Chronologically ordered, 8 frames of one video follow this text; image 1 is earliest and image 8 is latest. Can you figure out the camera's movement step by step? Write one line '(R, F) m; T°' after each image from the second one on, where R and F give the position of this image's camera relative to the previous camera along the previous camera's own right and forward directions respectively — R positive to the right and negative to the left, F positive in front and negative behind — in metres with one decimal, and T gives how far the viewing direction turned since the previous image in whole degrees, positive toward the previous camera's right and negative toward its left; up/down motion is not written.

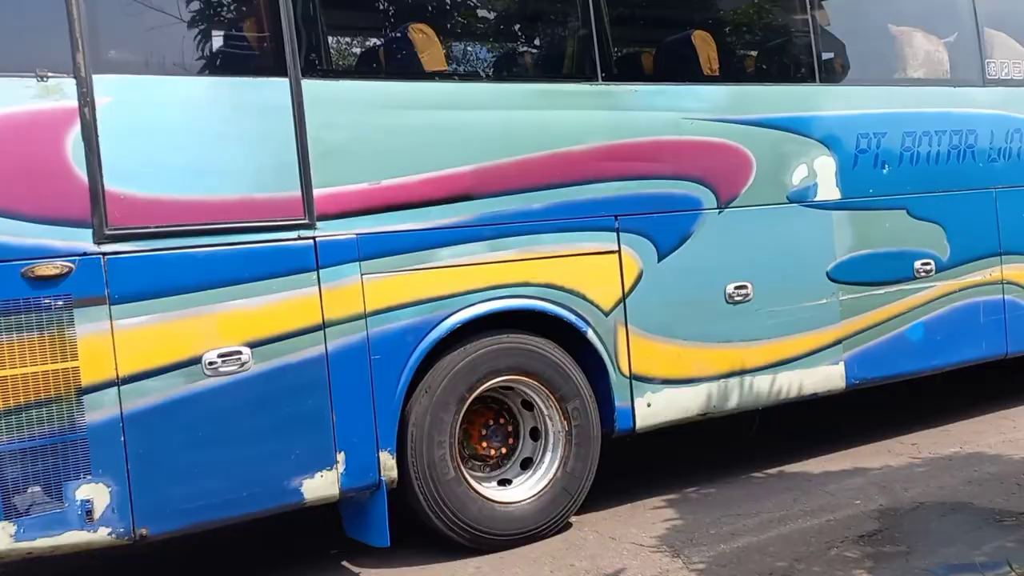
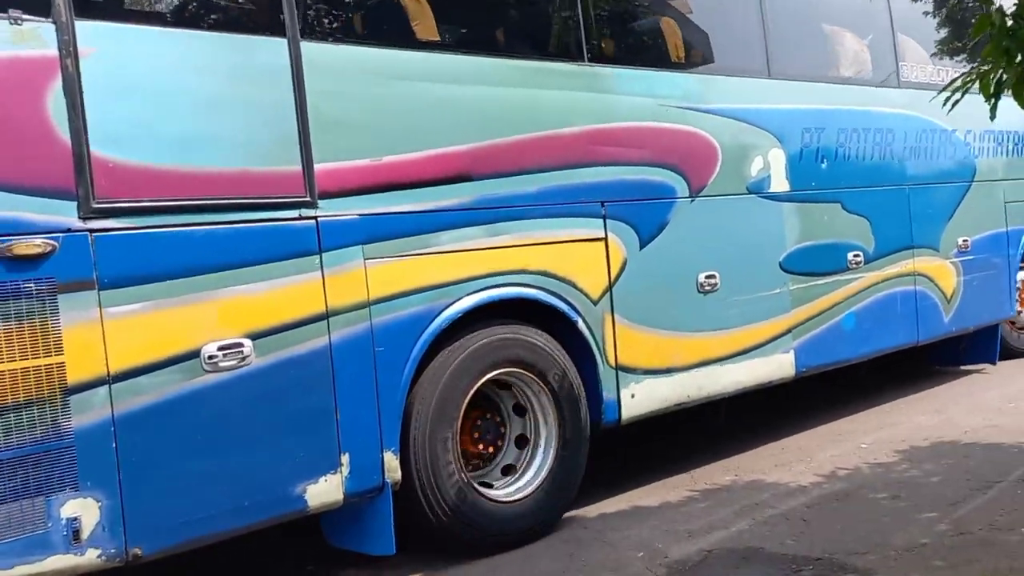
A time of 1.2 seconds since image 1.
(-0.7, +0.3) m; +10°
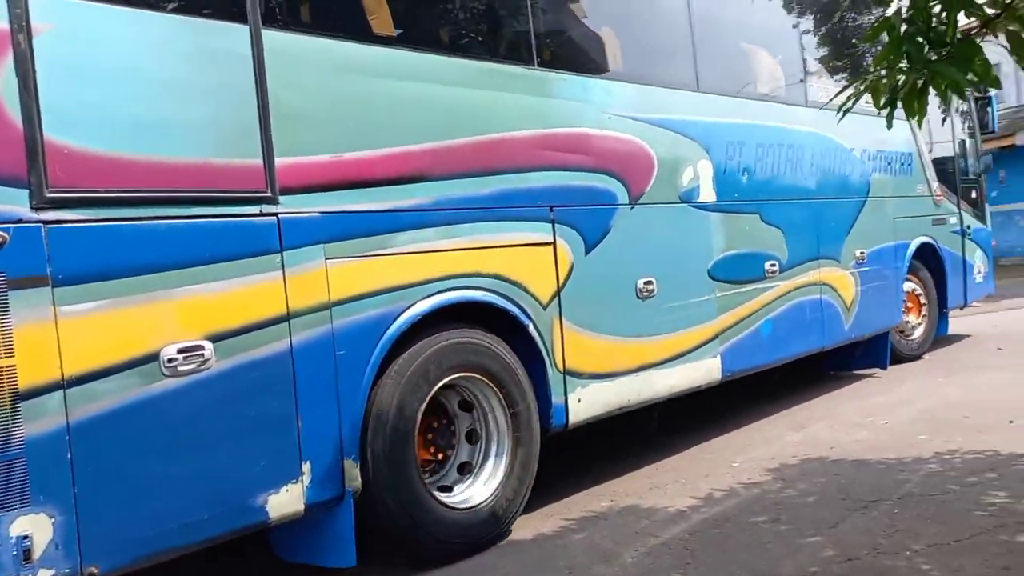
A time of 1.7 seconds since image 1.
(-0.4, +0.1) m; +8°
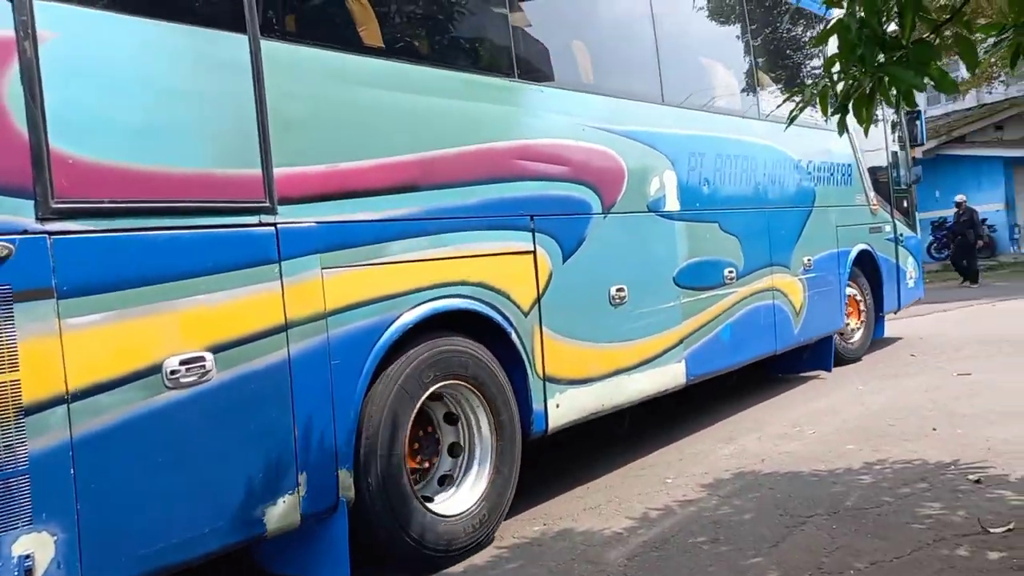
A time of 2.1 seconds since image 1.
(-0.3, 0.0) m; +4°
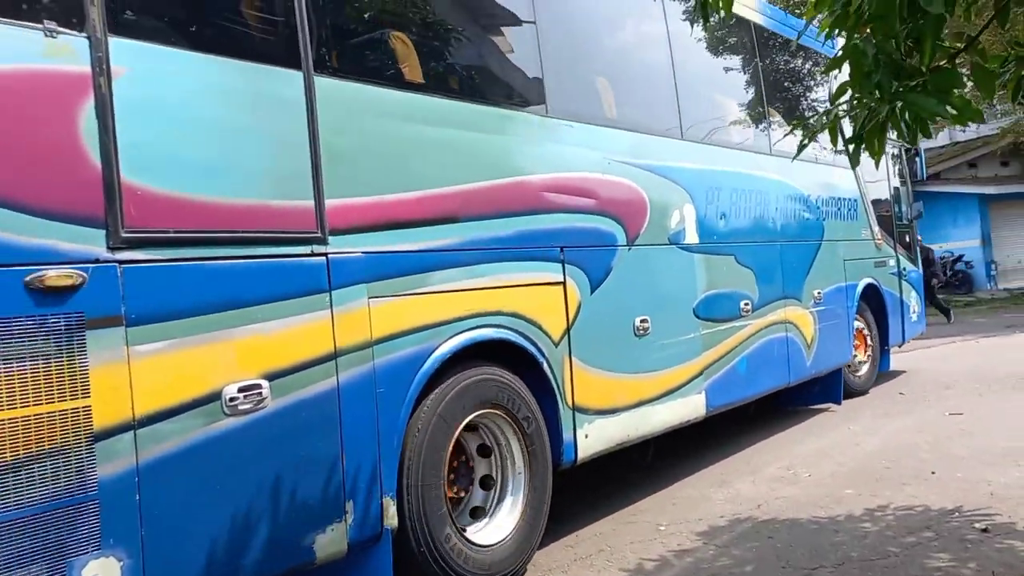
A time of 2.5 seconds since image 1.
(-0.2, -0.1) m; +1°
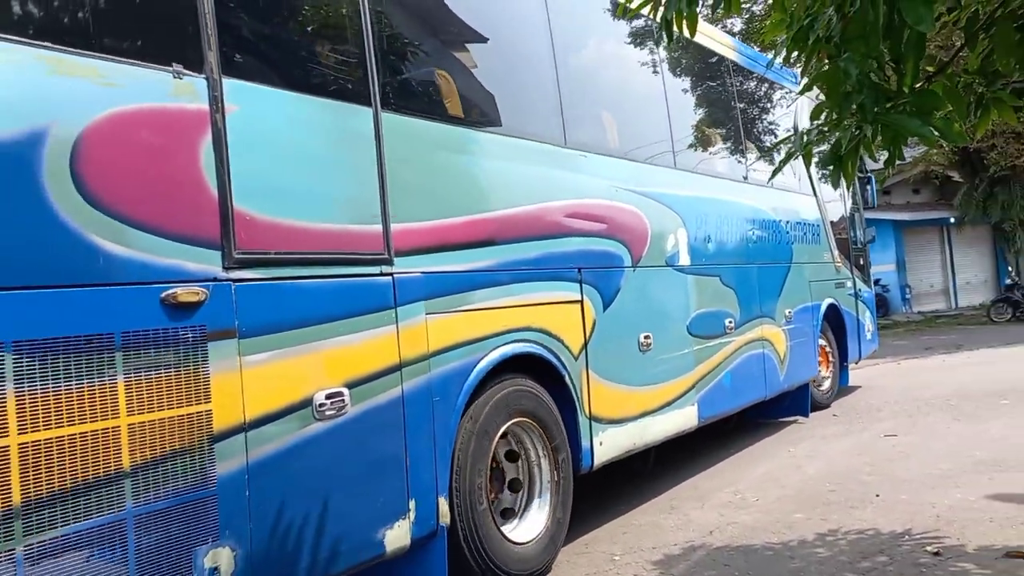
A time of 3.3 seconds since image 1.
(-0.5, -0.4) m; +4°
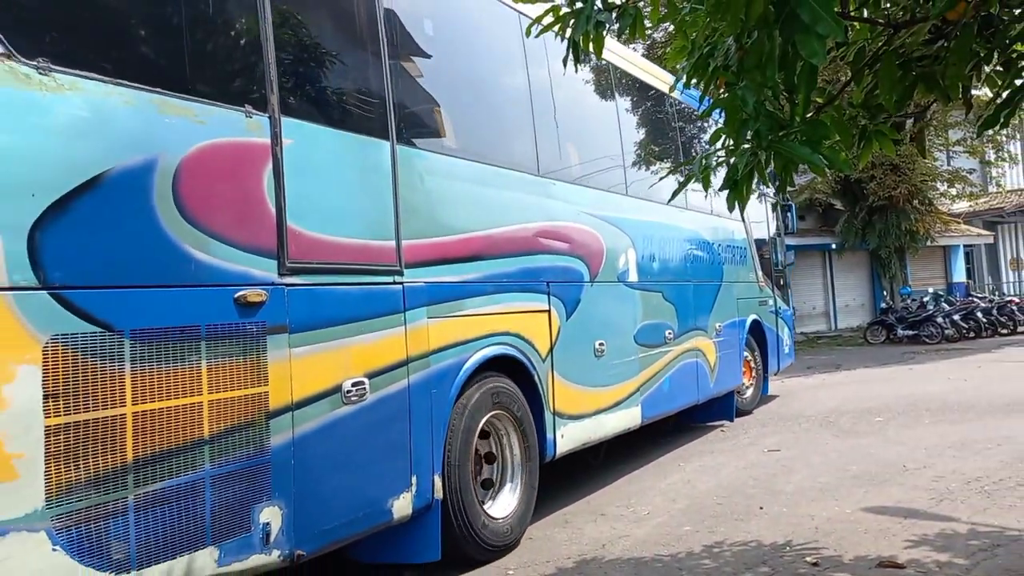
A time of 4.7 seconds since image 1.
(-0.4, -0.7) m; +7°
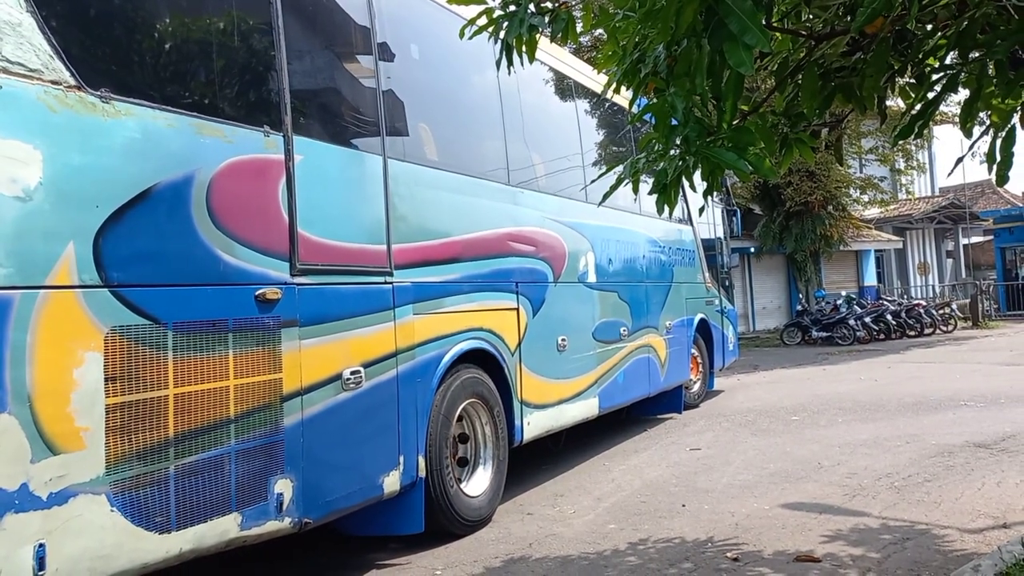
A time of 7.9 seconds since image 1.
(-0.3, -0.5) m; +5°
